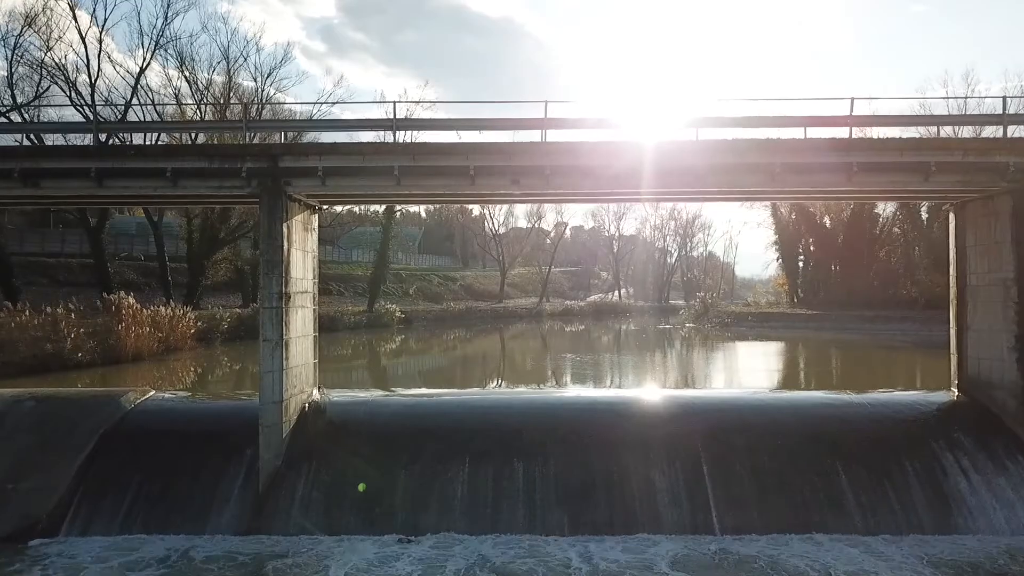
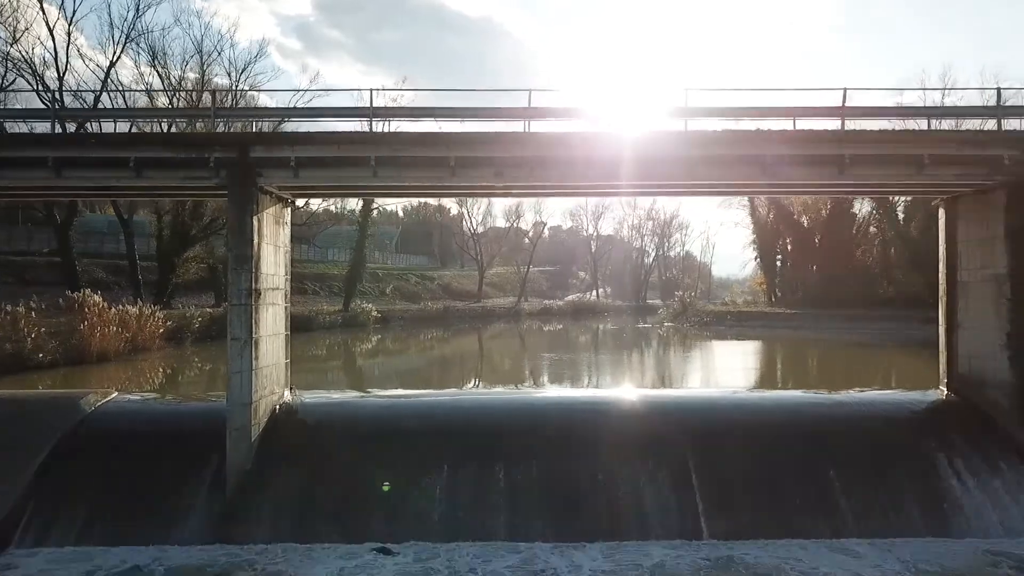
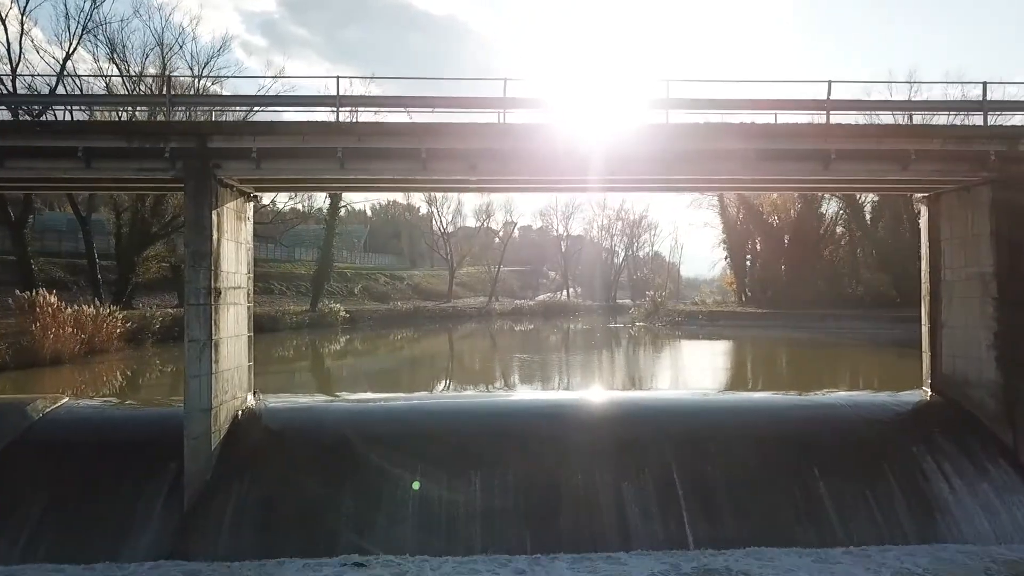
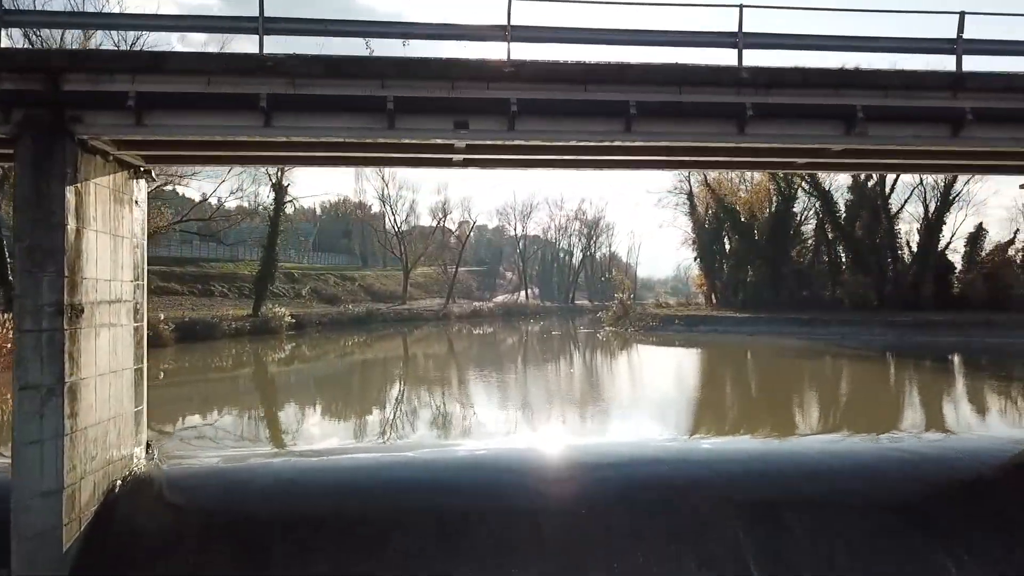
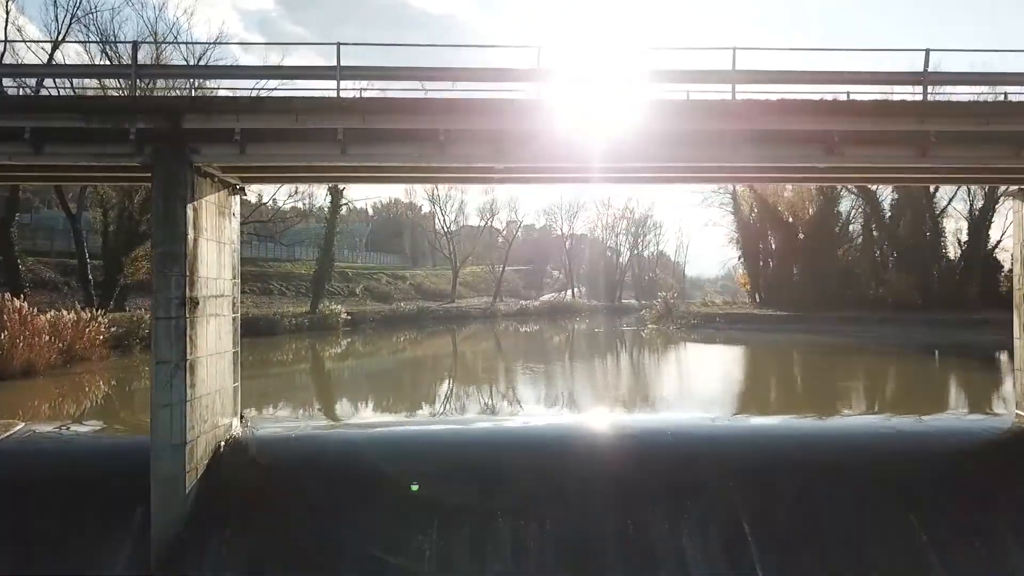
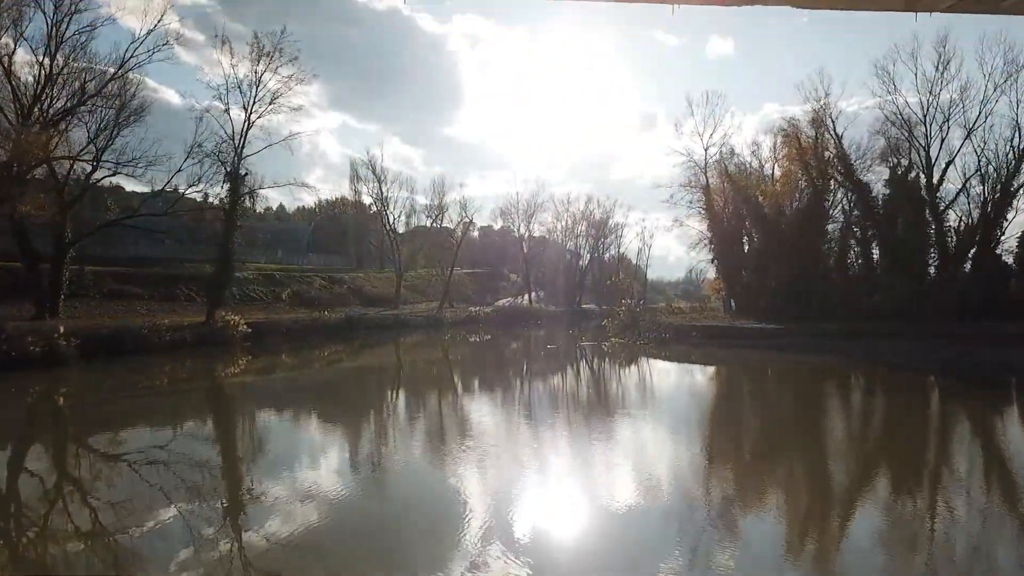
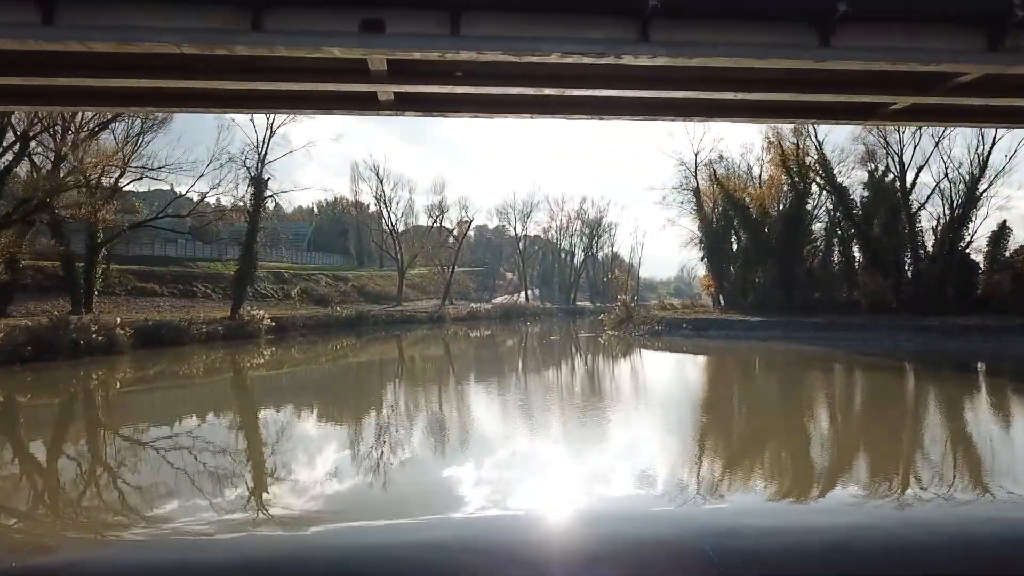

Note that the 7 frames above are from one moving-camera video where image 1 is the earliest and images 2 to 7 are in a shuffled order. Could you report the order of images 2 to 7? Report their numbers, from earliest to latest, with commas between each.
2, 3, 5, 4, 7, 6
